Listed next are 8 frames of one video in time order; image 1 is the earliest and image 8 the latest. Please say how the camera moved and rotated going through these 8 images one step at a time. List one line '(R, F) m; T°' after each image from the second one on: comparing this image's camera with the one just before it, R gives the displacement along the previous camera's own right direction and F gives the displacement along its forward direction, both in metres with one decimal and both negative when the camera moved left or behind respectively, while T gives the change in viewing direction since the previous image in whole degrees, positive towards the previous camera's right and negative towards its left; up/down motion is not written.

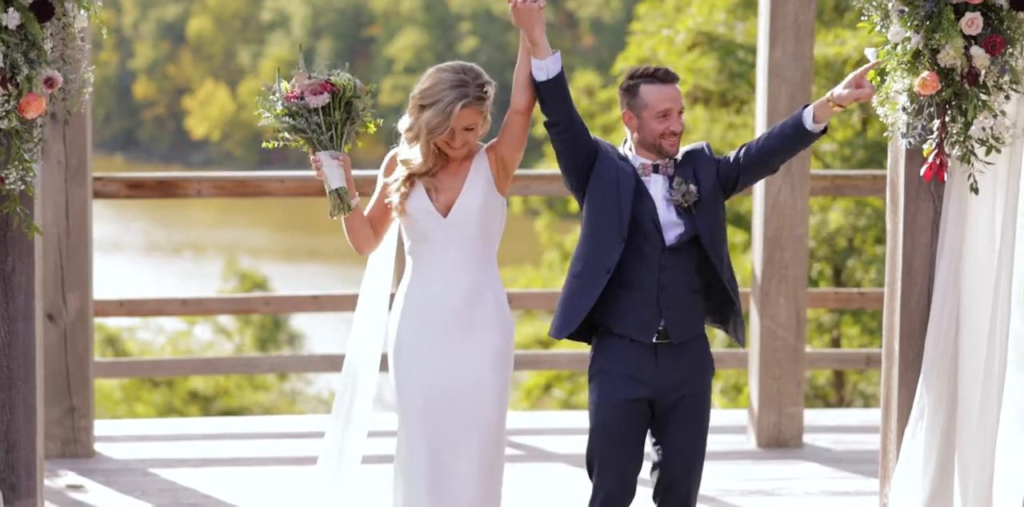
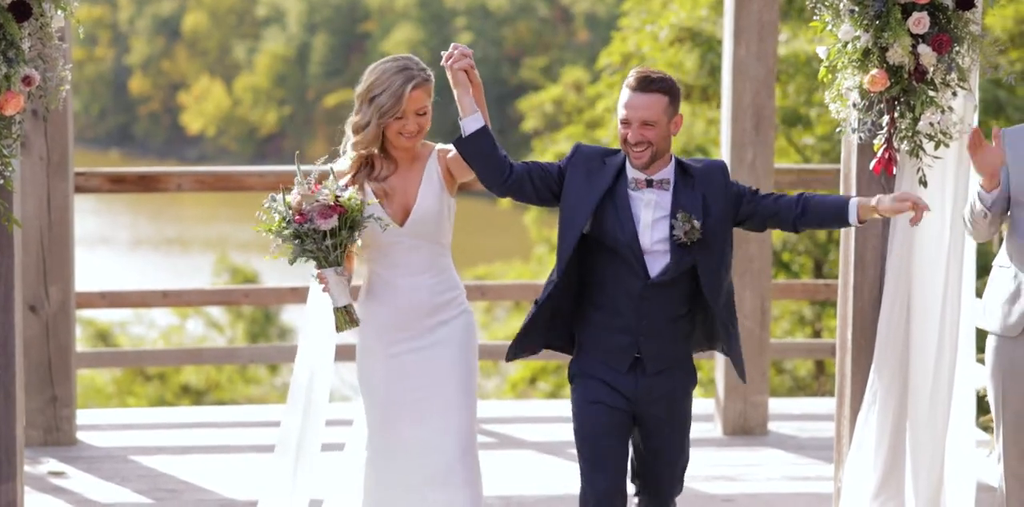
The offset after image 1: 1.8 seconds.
(+0.1, -0.2) m; 0°
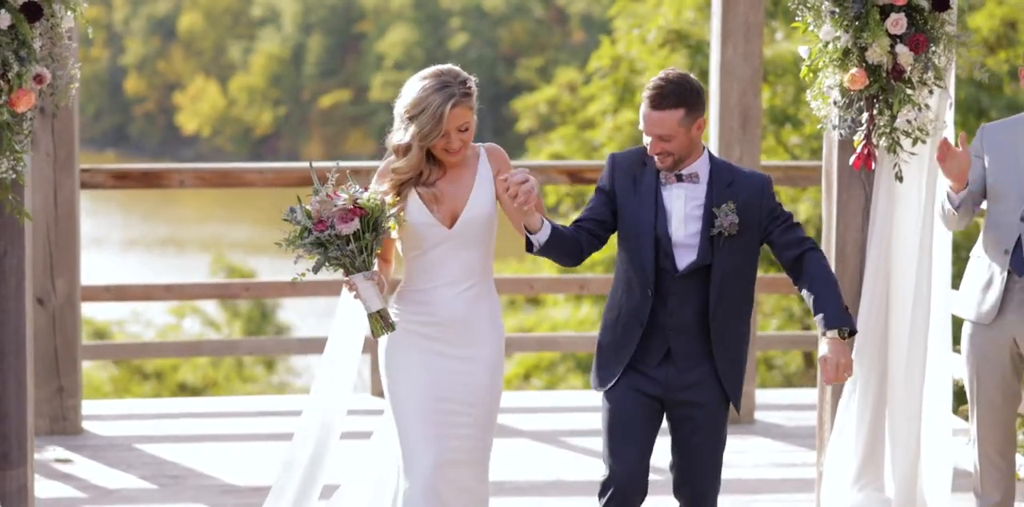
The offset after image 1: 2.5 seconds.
(0.0, -0.2) m; 0°
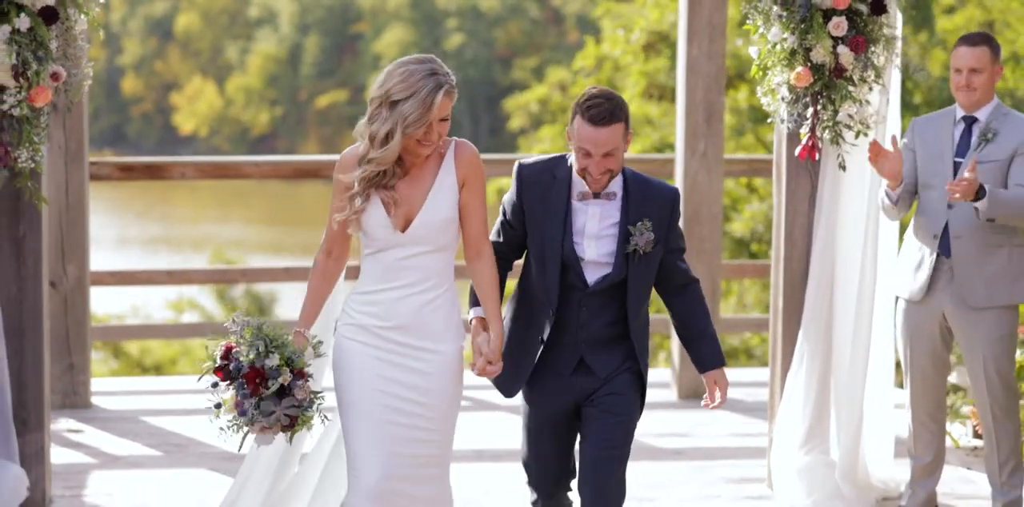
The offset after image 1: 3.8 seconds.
(+0.1, -0.4) m; 0°
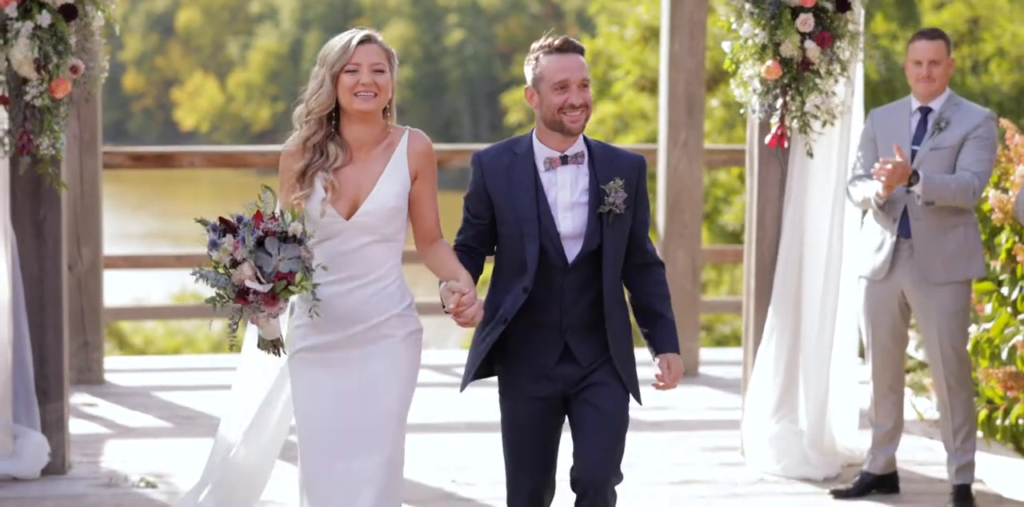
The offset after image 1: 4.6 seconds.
(0.0, -0.4) m; 0°
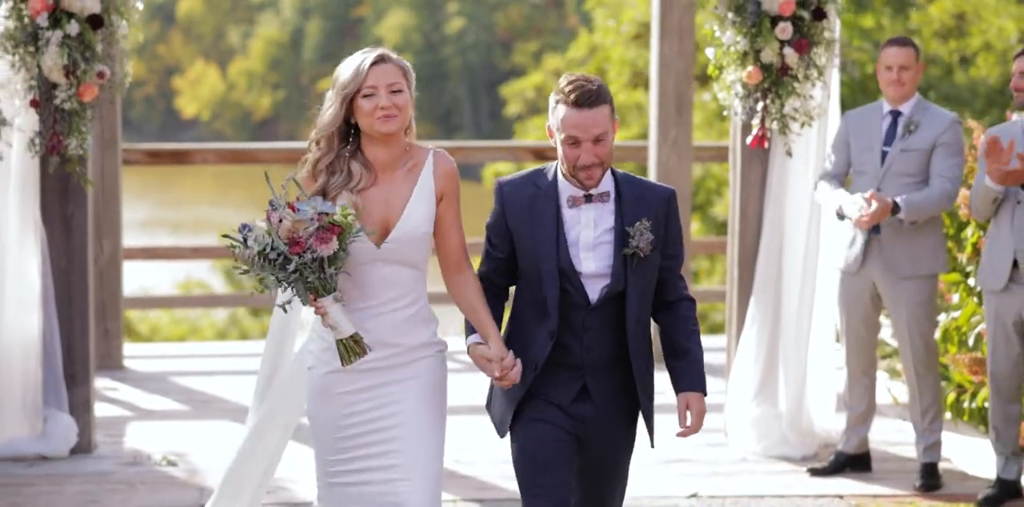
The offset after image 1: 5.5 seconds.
(0.0, -0.4) m; 0°
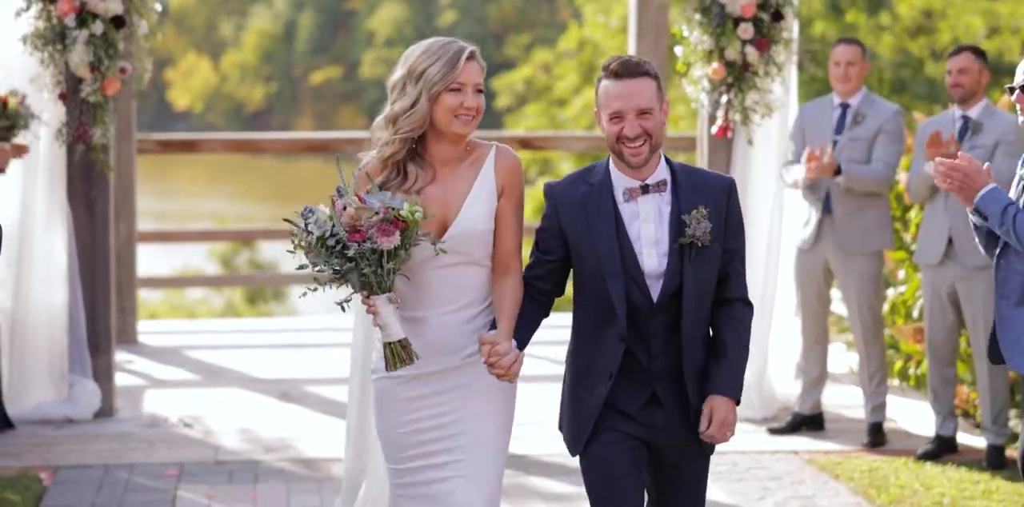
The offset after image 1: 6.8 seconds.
(0.0, -0.6) m; 0°
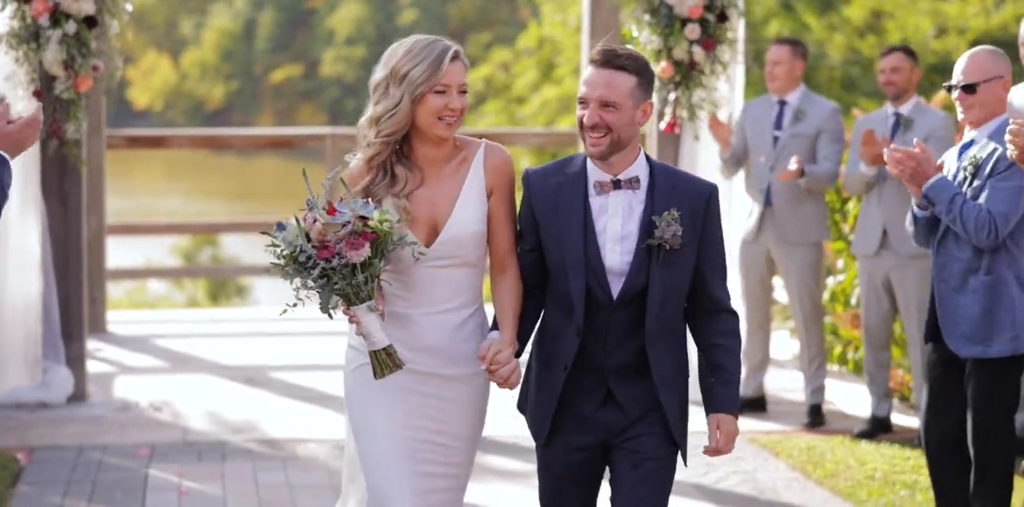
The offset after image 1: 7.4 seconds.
(0.0, -0.3) m; +2°
